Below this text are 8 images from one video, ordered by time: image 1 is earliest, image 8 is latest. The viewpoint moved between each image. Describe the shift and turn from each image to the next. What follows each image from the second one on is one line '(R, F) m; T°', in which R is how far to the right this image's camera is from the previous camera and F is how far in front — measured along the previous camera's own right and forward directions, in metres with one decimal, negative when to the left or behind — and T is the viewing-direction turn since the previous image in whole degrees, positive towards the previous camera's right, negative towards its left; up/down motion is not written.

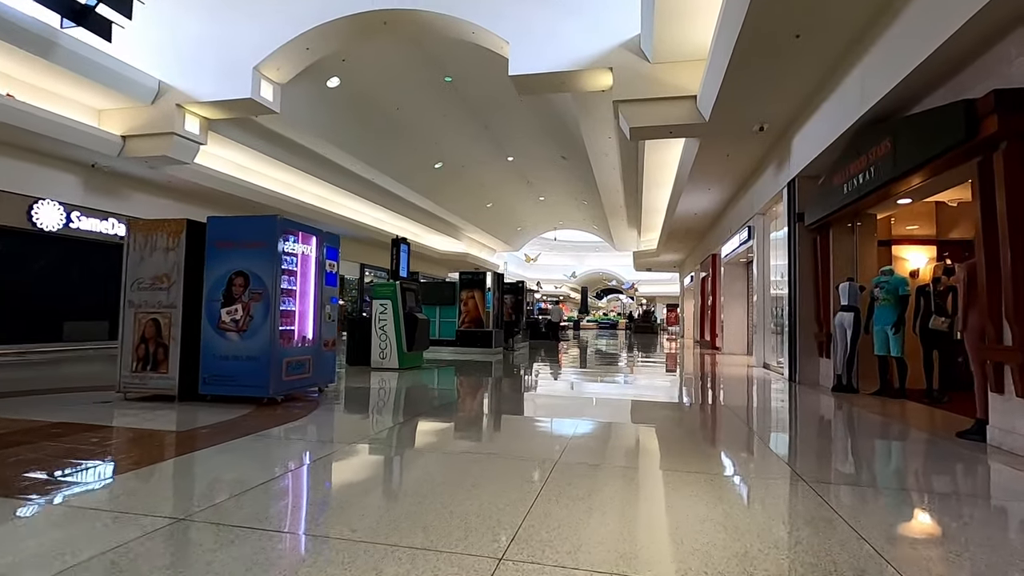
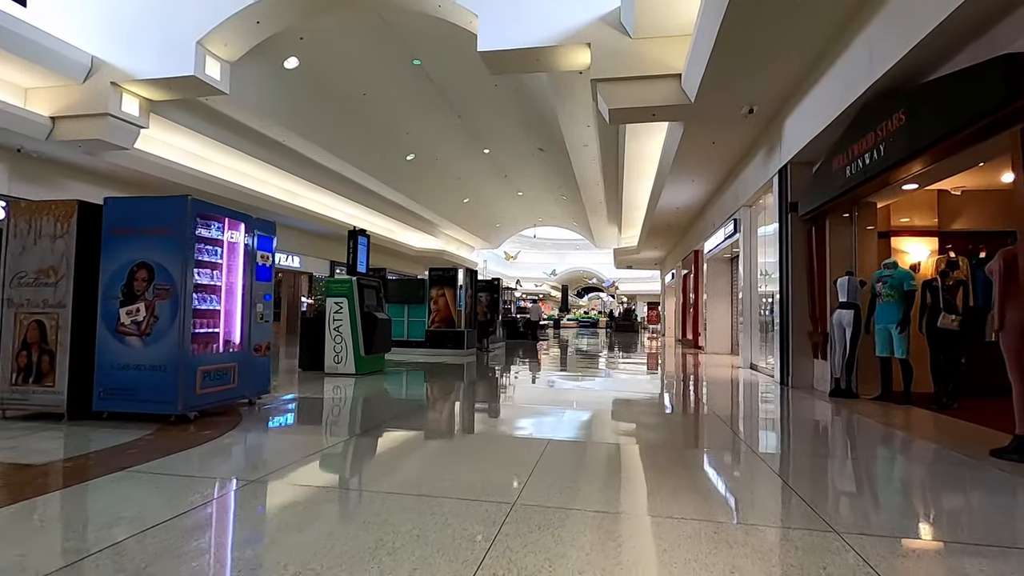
(+0.2, +0.6) m; +2°
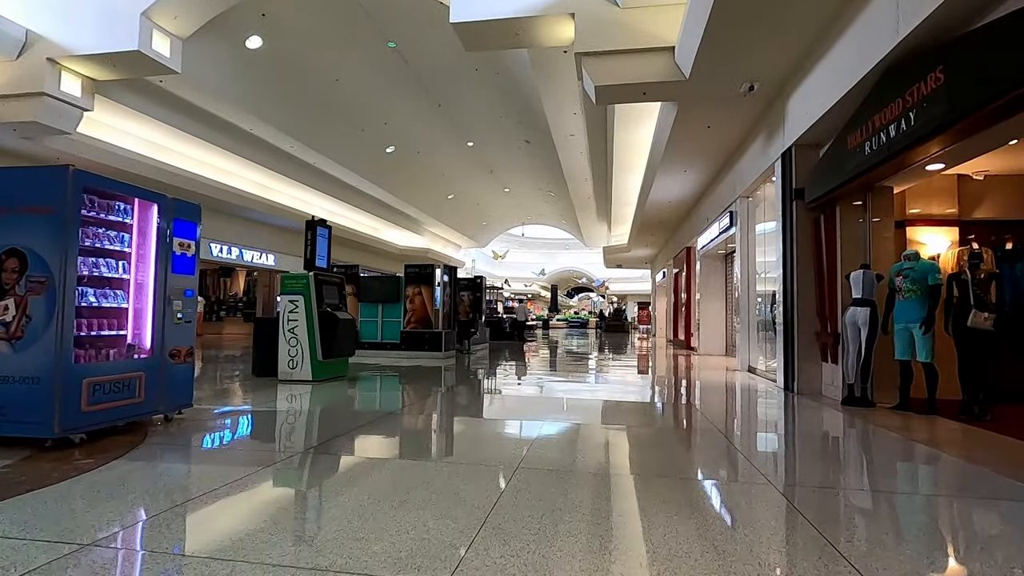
(+0.2, +0.6) m; +1°
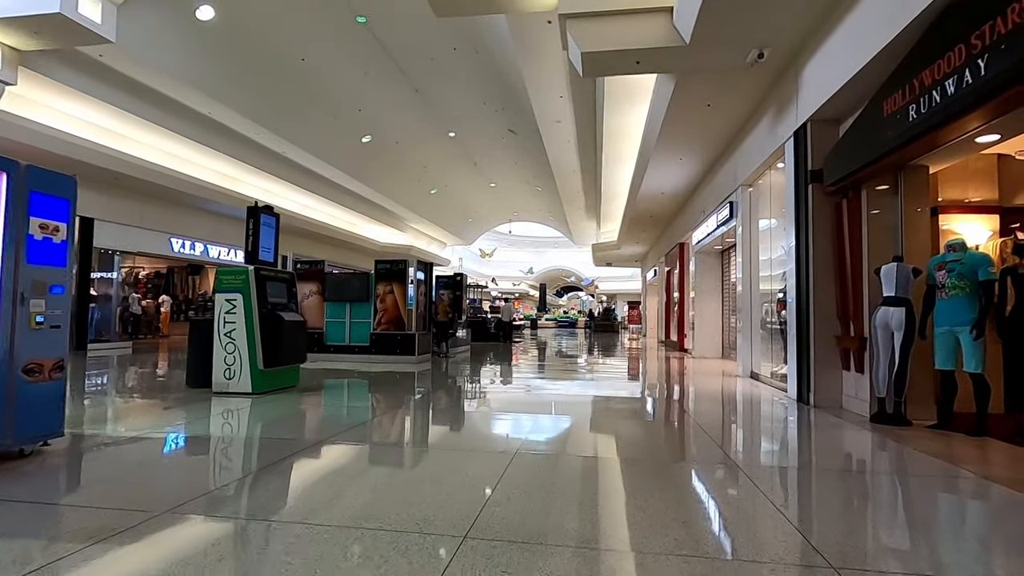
(+0.2, +0.8) m; +1°
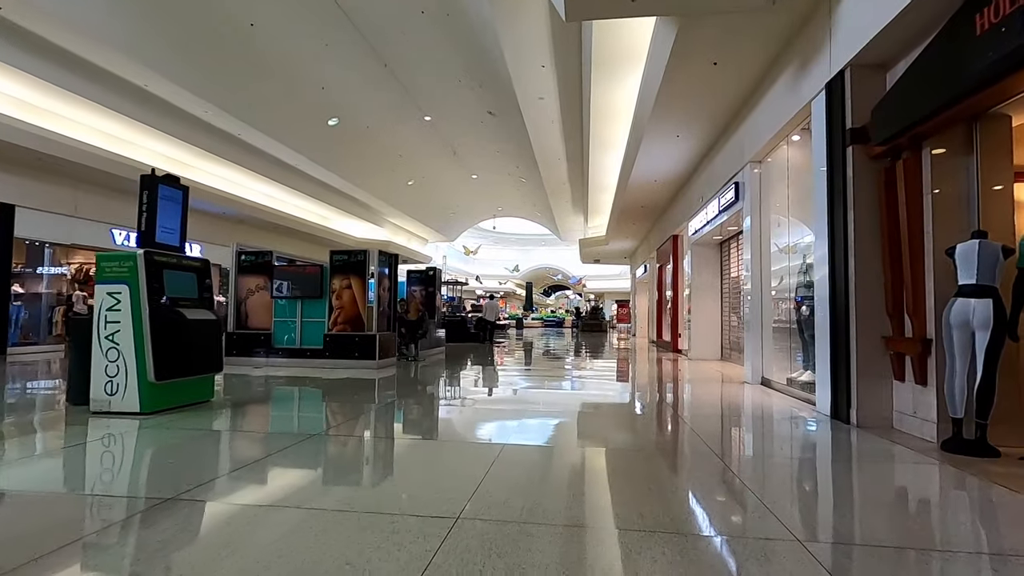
(+0.2, +1.0) m; +1°
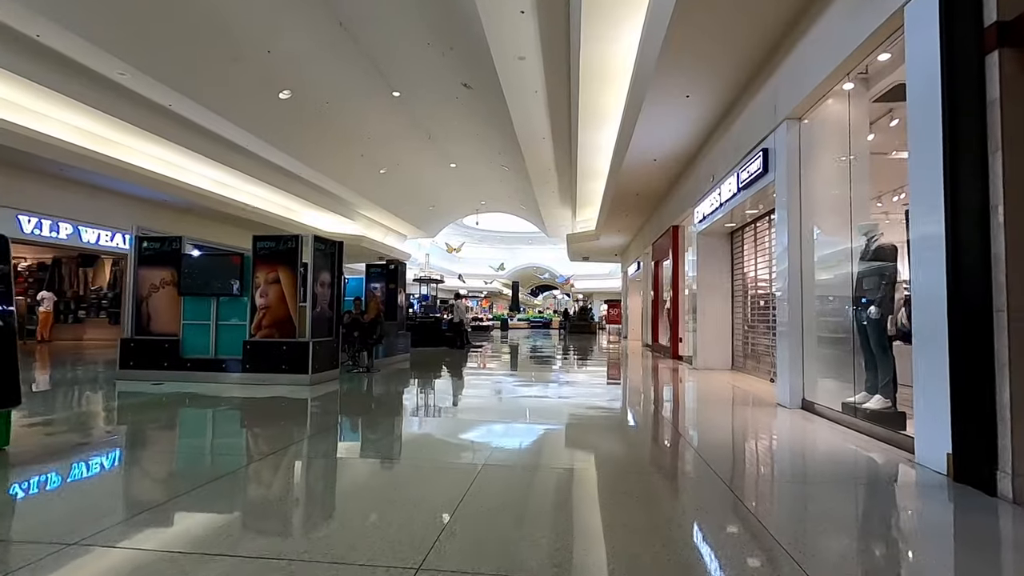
(+0.2, +1.5) m; +1°
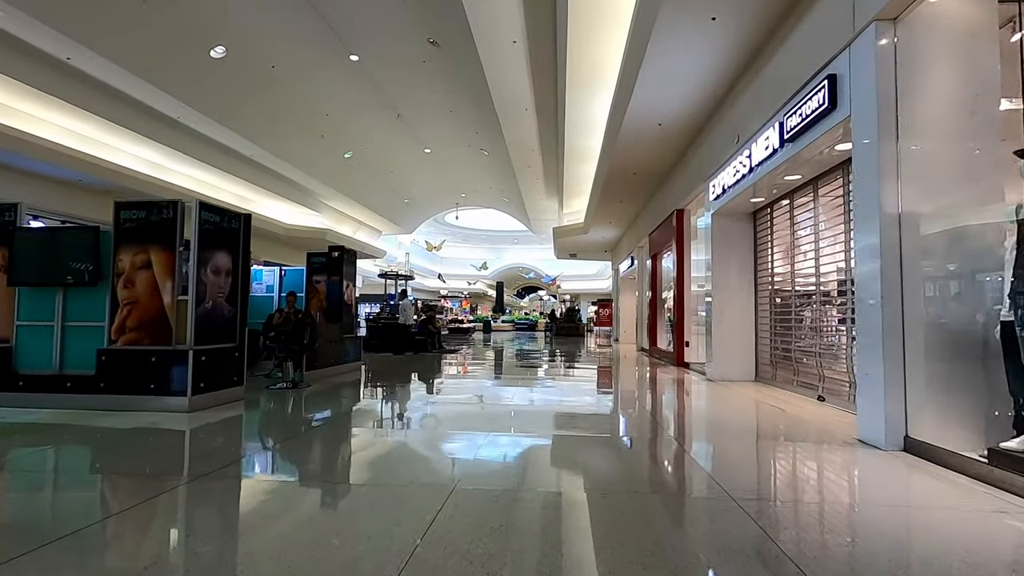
(+0.2, +1.6) m; +1°
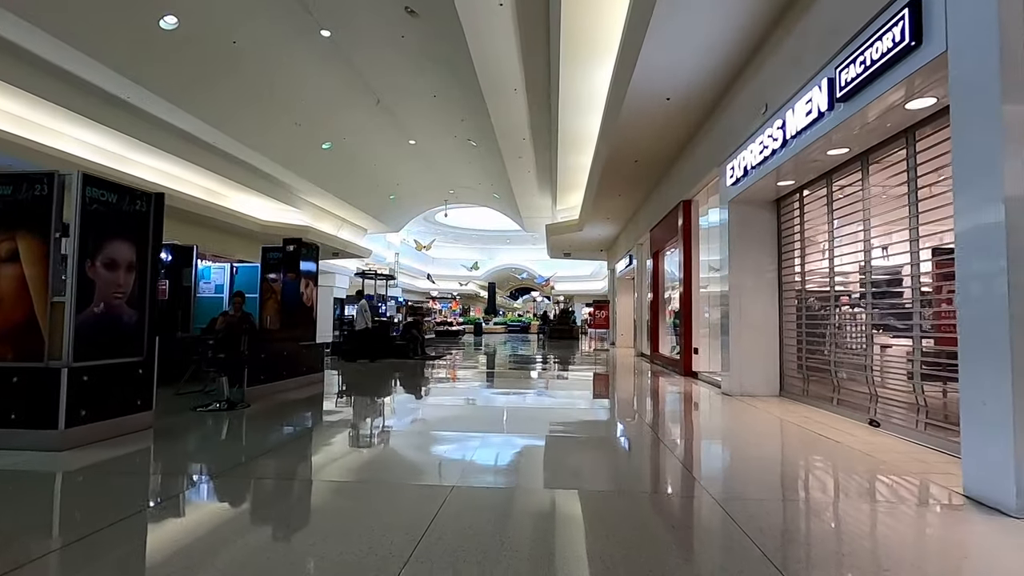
(+0.1, +0.9) m; +1°
